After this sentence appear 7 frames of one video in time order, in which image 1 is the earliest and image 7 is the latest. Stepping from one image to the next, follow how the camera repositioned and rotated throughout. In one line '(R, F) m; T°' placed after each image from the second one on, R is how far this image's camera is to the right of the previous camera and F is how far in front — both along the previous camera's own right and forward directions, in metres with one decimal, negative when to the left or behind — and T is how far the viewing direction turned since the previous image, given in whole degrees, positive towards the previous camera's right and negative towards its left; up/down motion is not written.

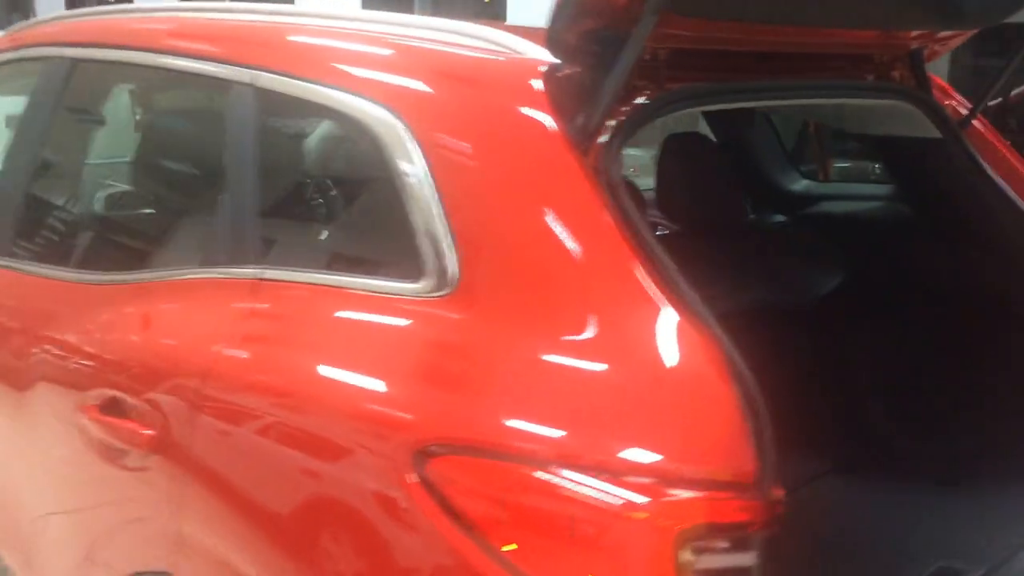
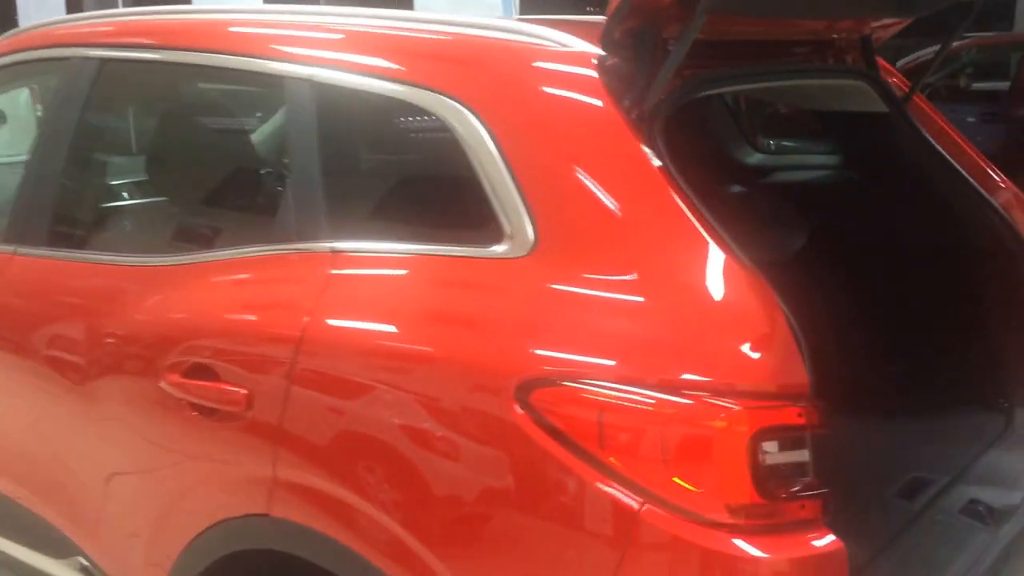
(-0.2, -0.2) m; +6°
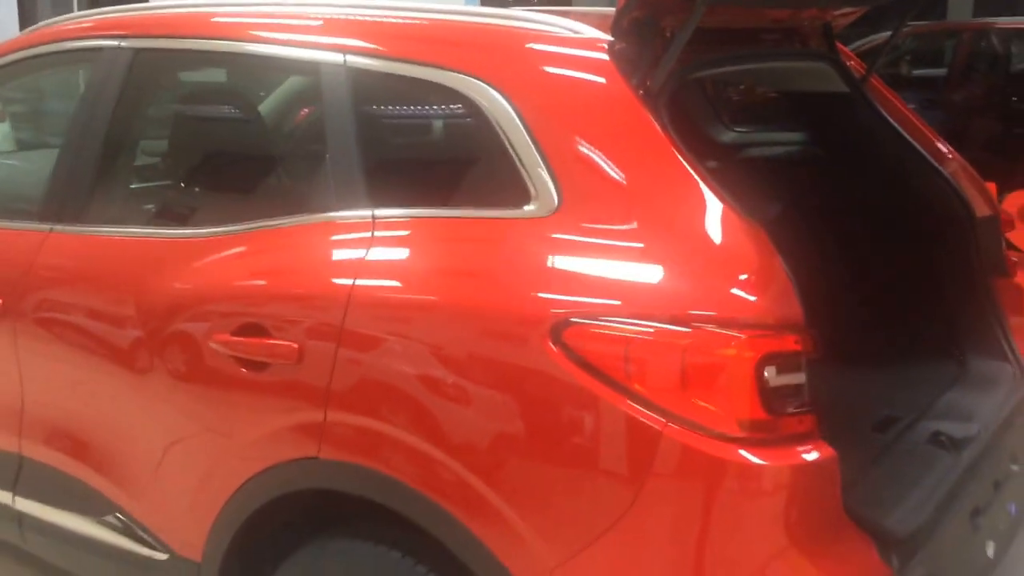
(-0.1, -0.2) m; +3°
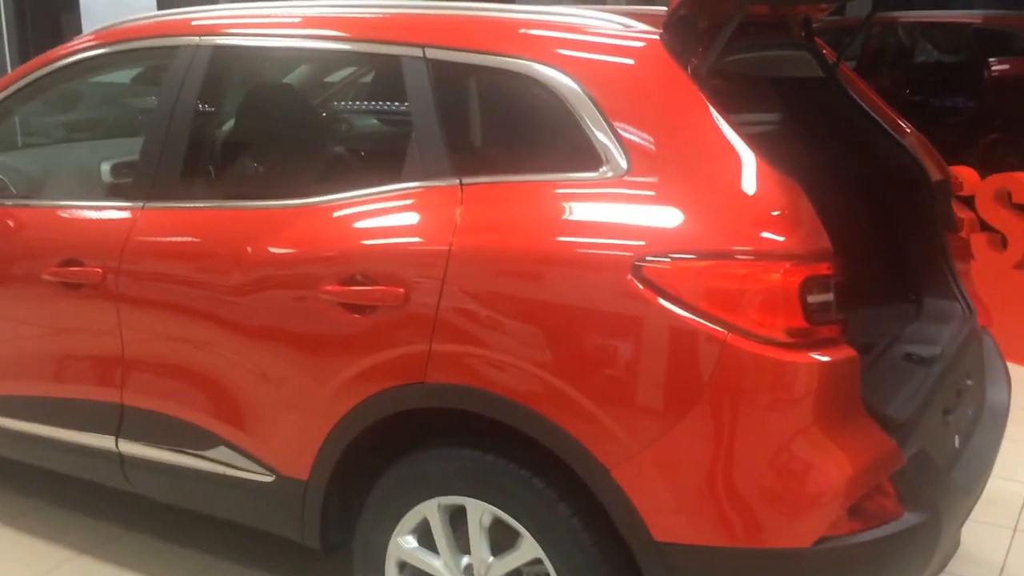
(-0.3, -0.3) m; +5°
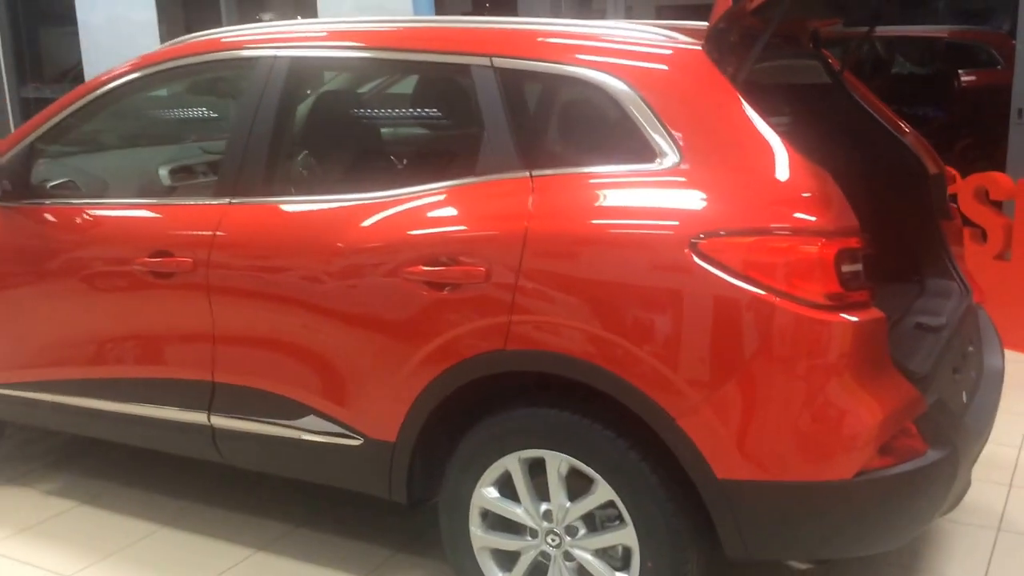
(-0.2, -0.3) m; +2°
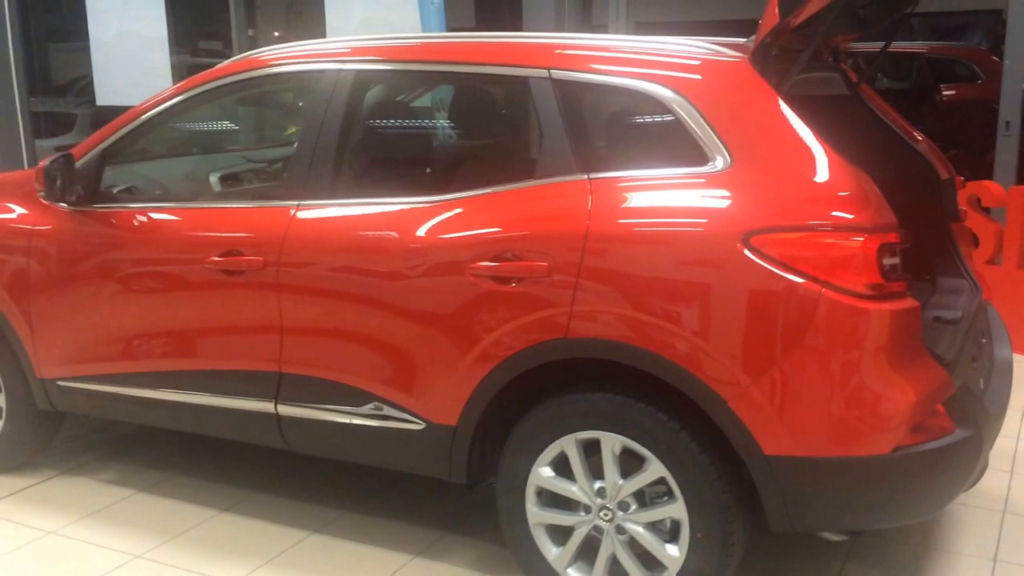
(-0.2, -0.2) m; +1°
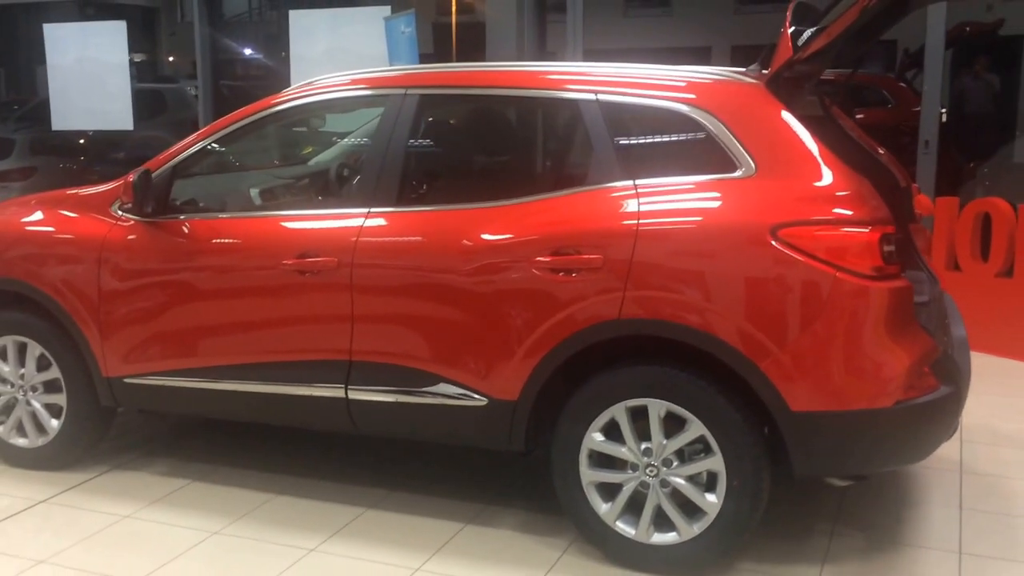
(-0.4, -0.4) m; +5°
